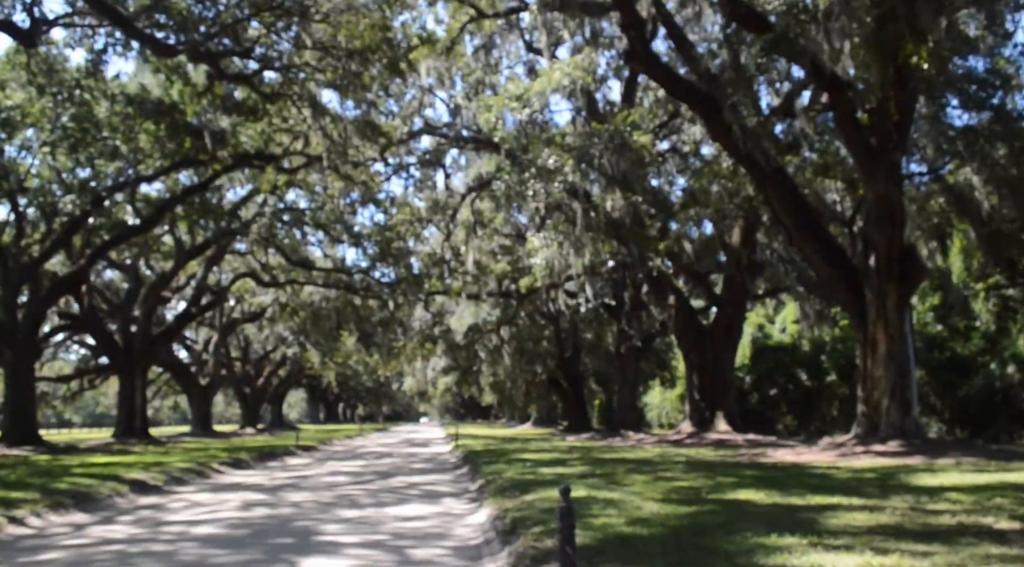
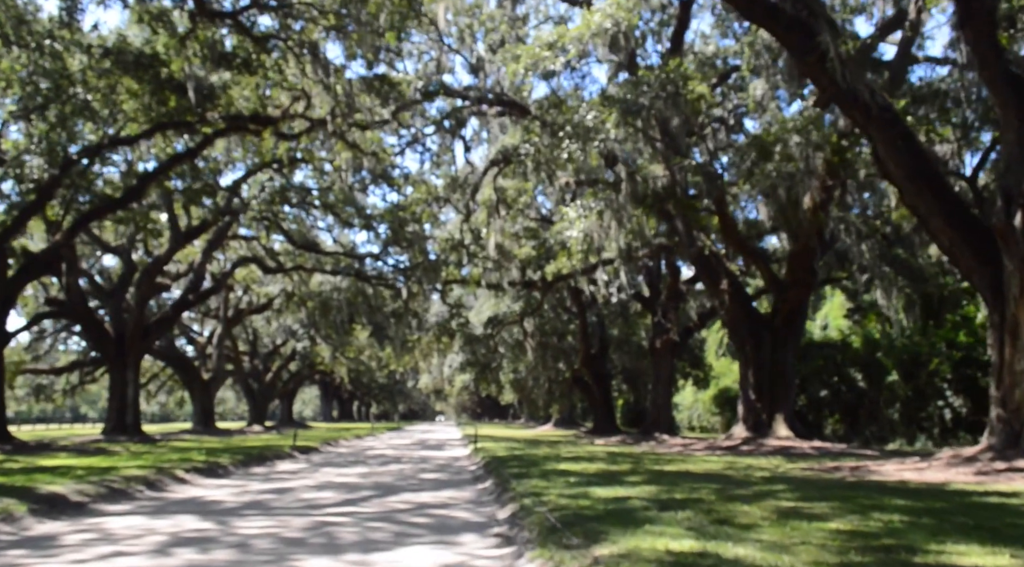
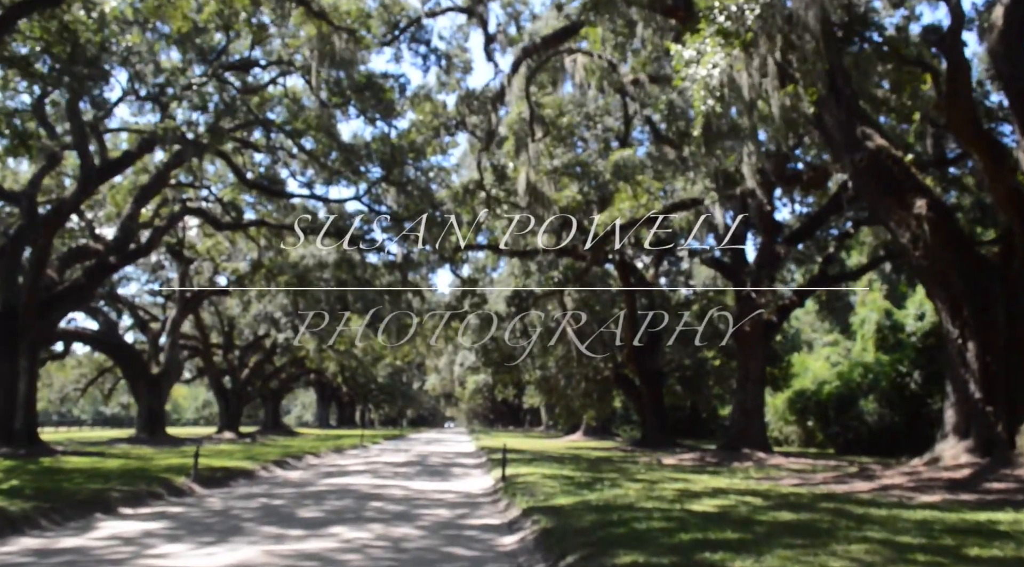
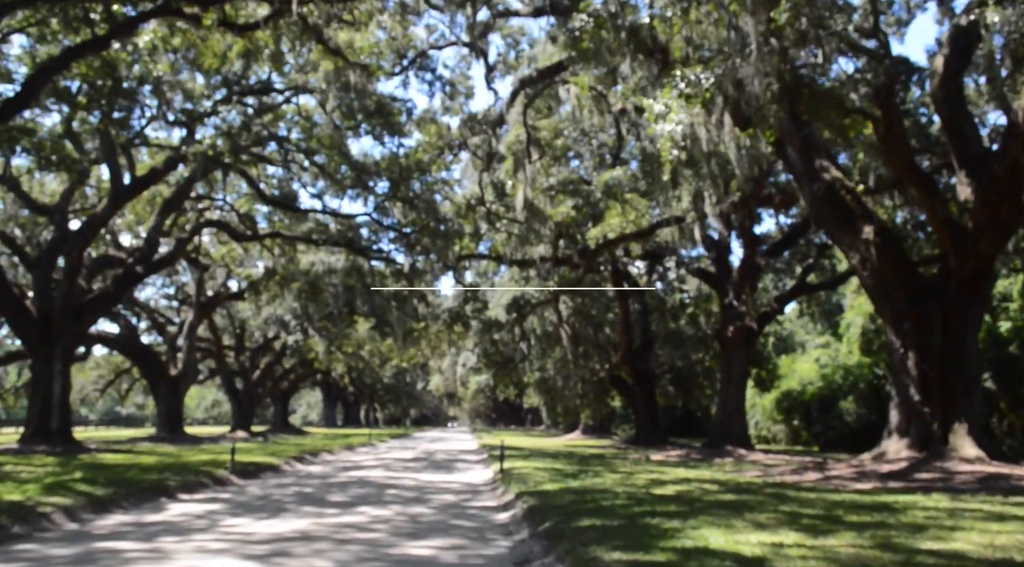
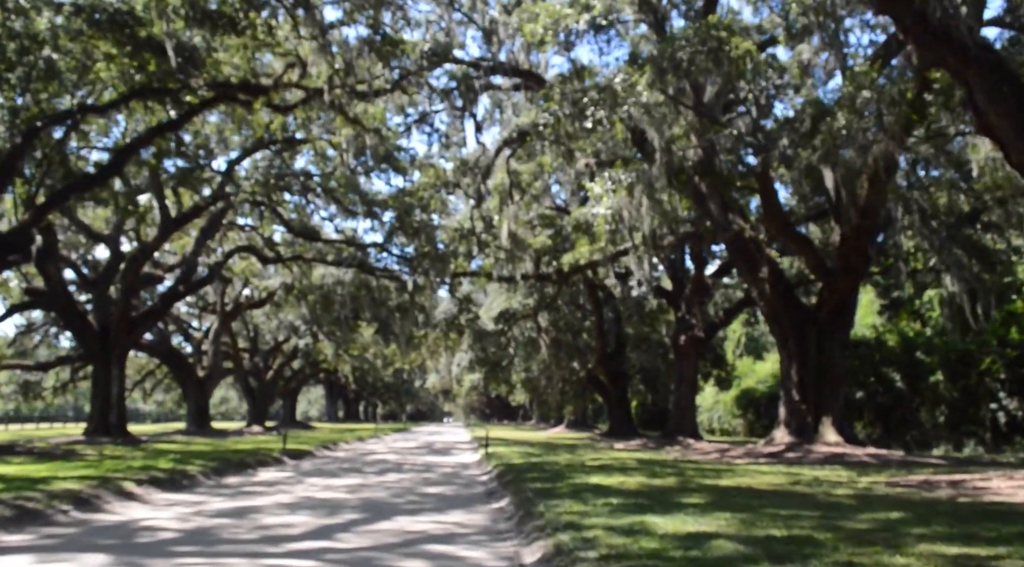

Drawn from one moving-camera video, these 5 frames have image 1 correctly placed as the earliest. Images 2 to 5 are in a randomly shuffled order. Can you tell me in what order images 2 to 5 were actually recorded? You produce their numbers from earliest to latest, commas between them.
2, 5, 4, 3
